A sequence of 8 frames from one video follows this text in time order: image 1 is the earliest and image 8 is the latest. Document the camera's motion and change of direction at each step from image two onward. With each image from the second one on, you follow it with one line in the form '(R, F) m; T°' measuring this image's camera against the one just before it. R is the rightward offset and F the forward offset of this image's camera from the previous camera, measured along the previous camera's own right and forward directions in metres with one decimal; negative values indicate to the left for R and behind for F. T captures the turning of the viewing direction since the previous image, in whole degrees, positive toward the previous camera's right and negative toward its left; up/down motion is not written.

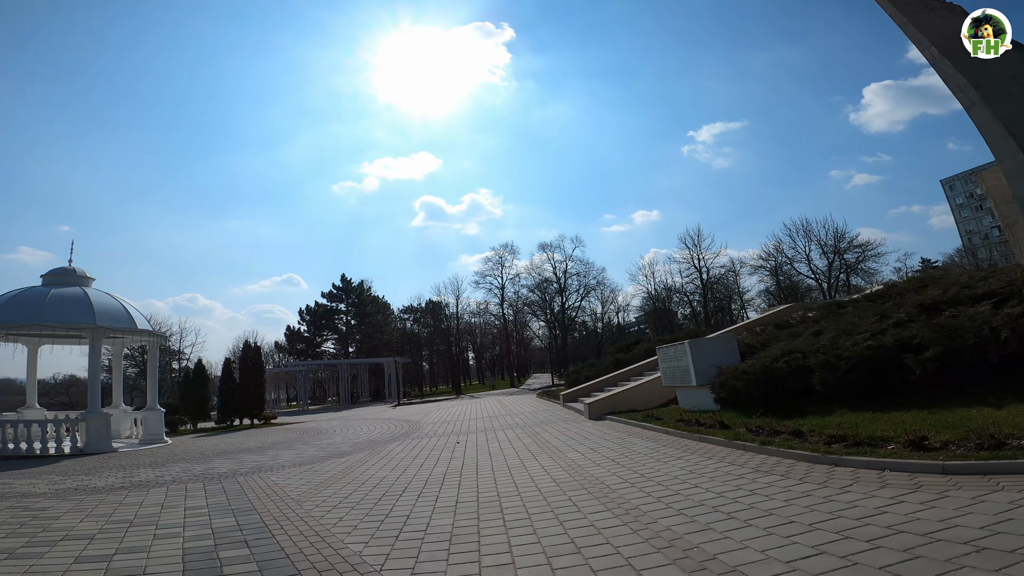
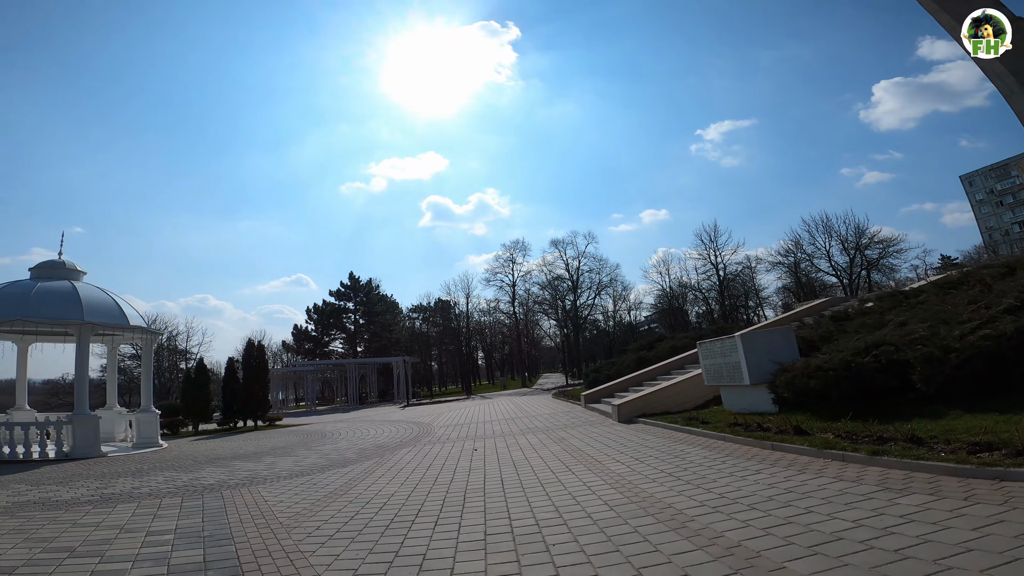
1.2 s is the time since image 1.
(-0.3, +1.4) m; -1°
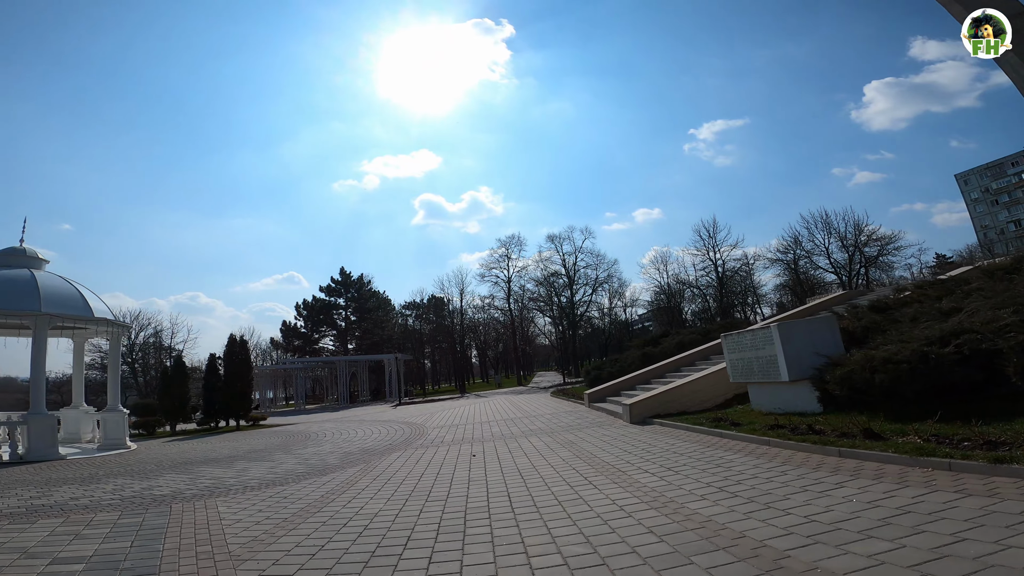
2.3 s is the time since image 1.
(-0.2, +1.3) m; +1°
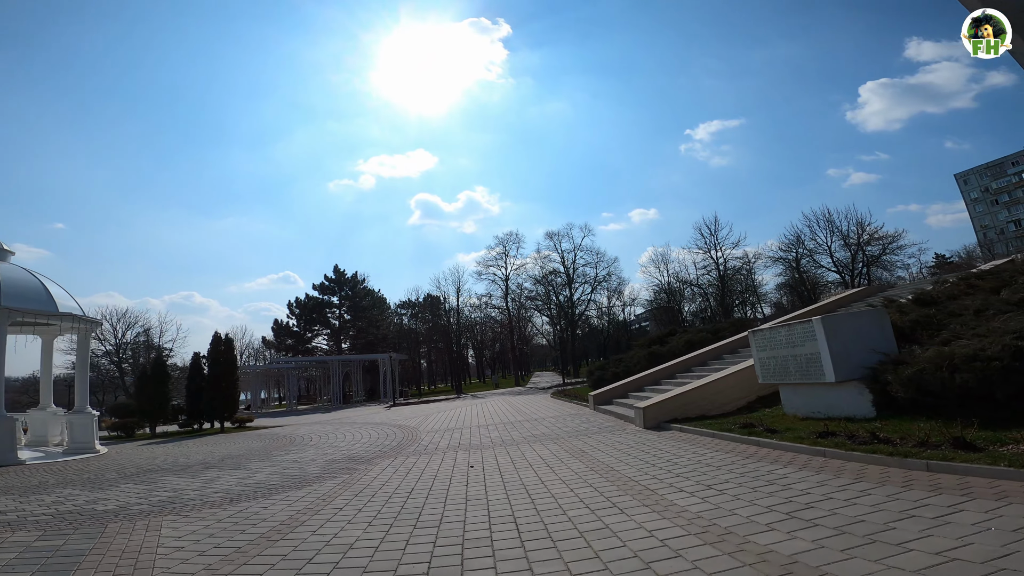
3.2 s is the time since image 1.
(-0.1, +1.2) m; 0°
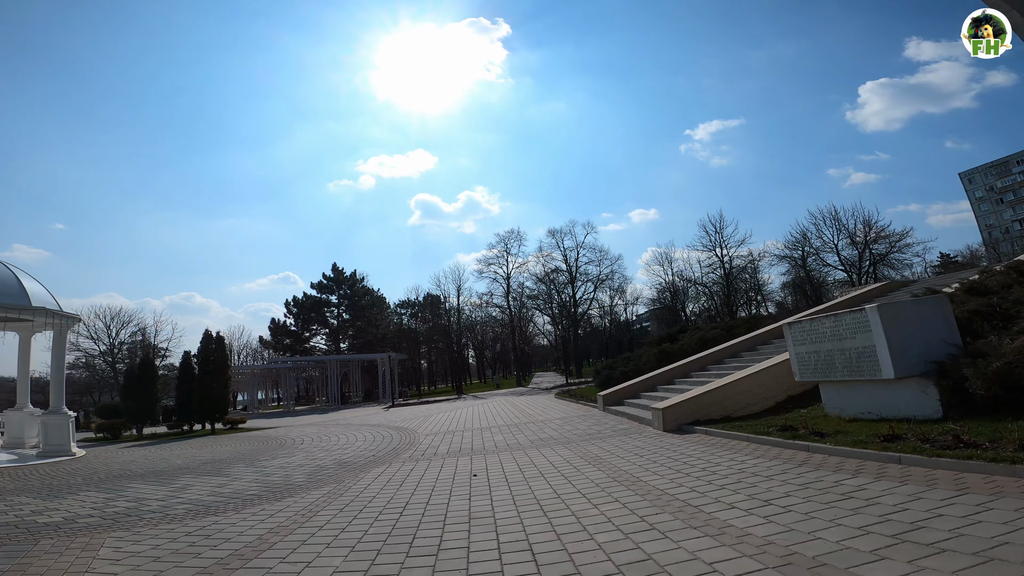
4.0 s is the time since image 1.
(-0.1, +1.0) m; 0°
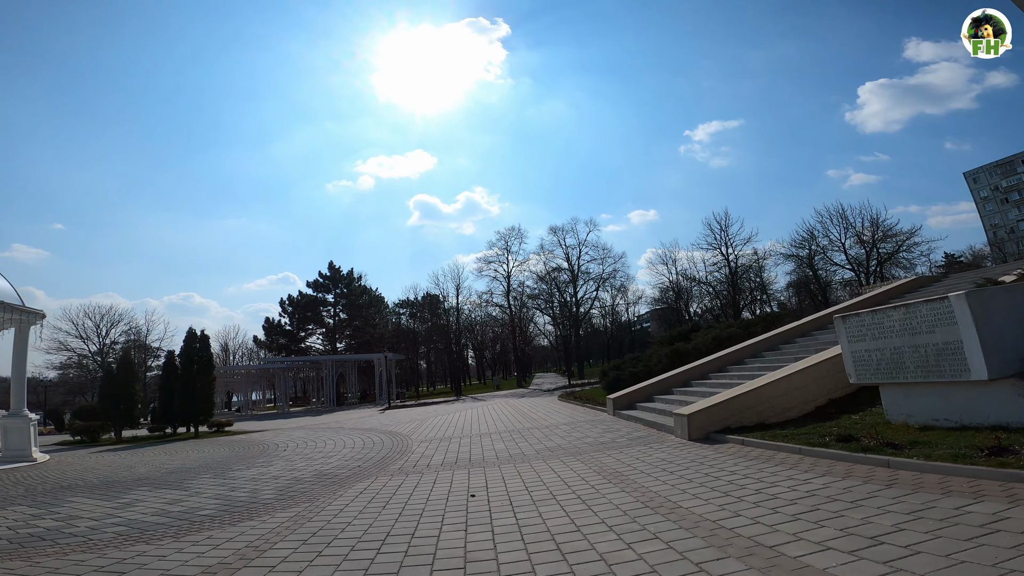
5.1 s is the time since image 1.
(-0.1, +1.3) m; 0°
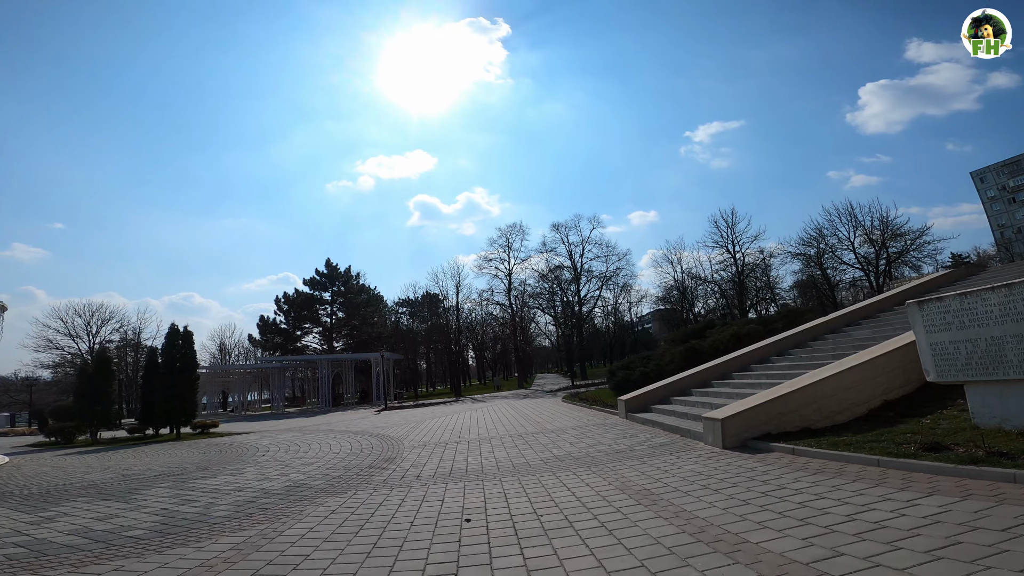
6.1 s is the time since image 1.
(0.0, +1.3) m; 0°
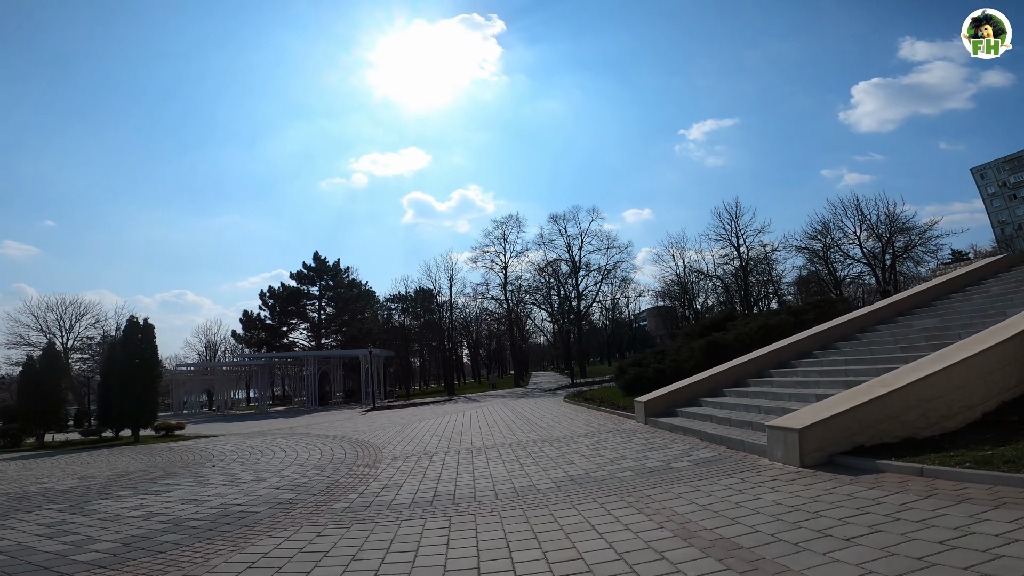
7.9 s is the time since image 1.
(-0.1, +2.0) m; +1°
